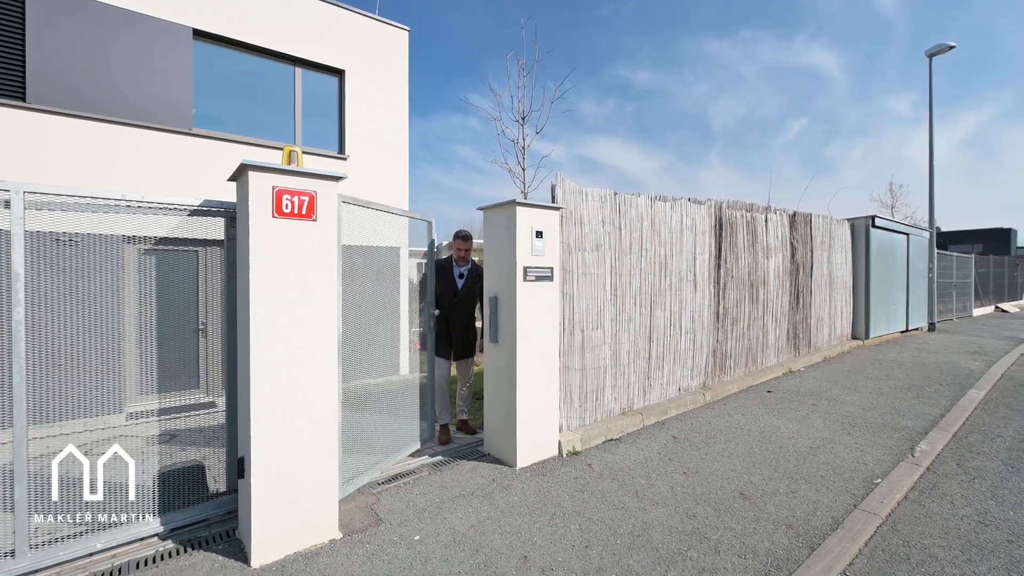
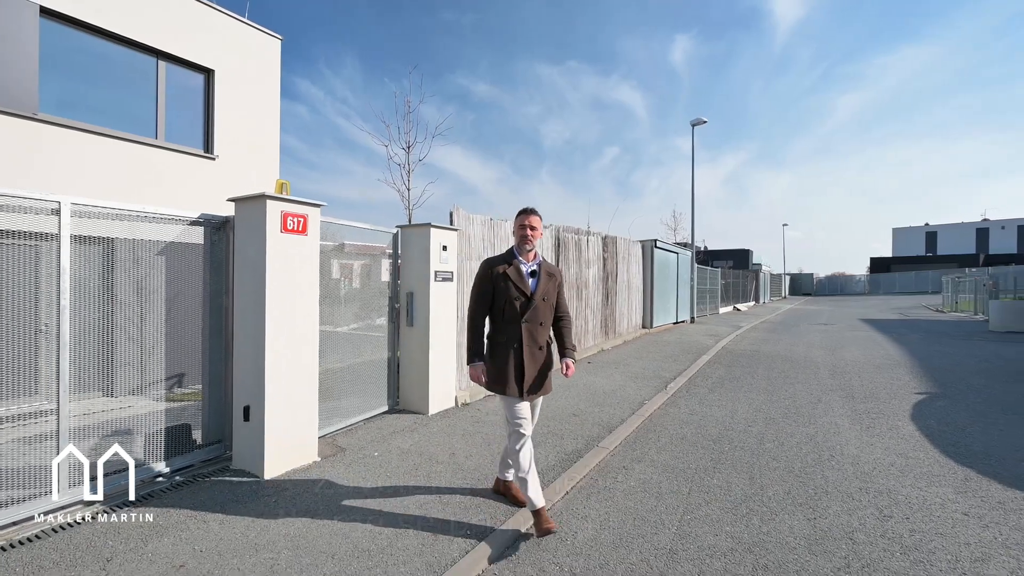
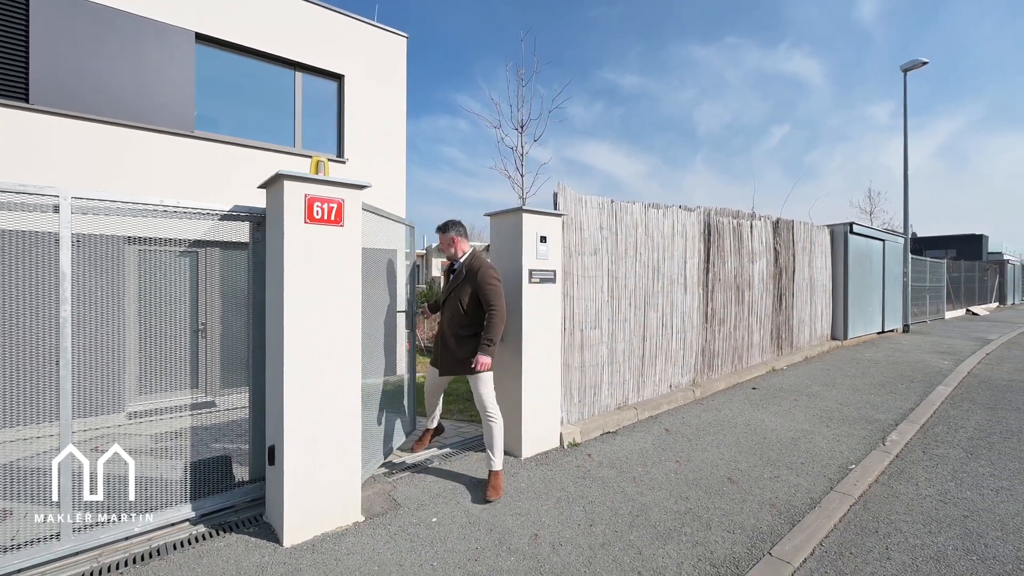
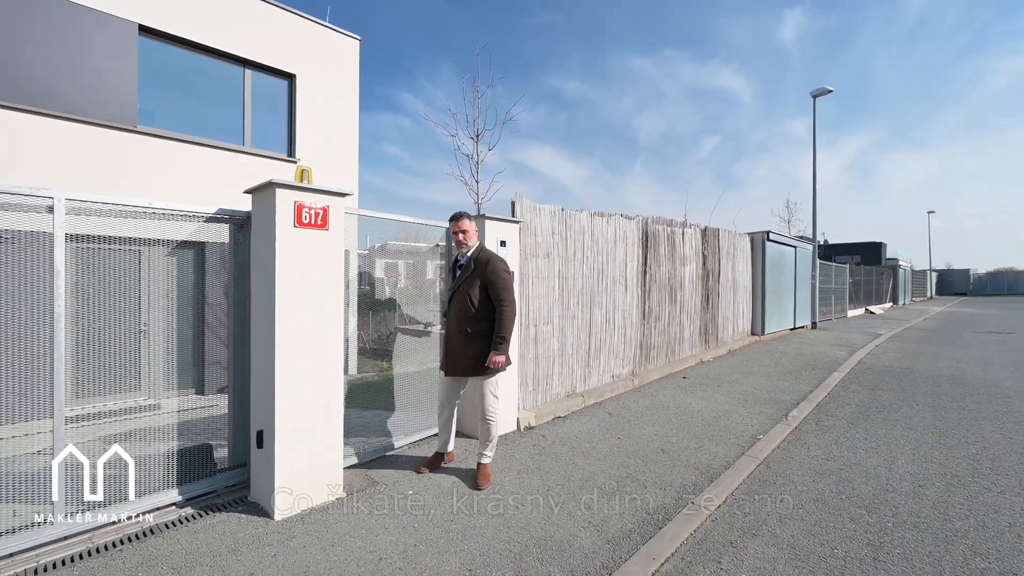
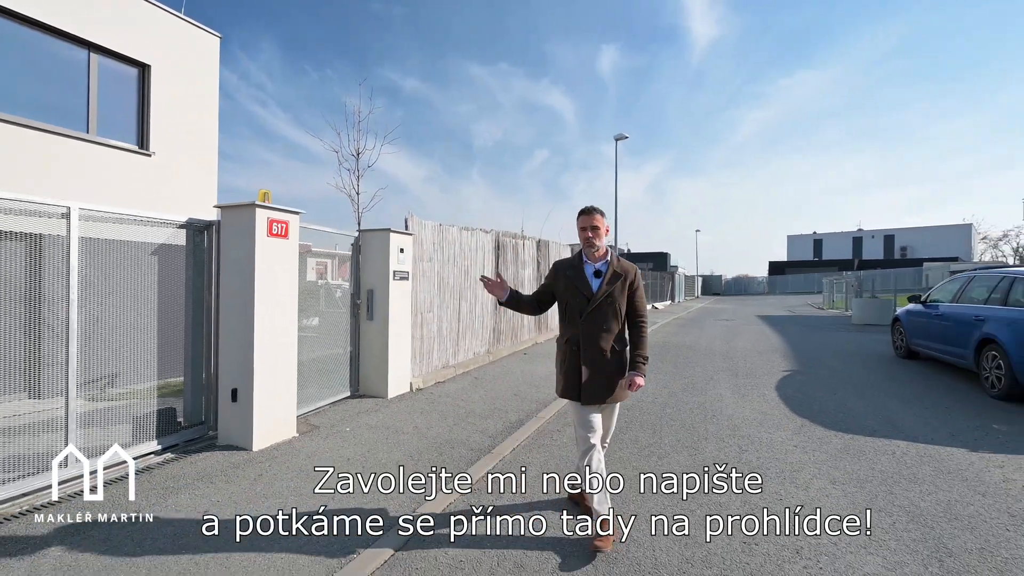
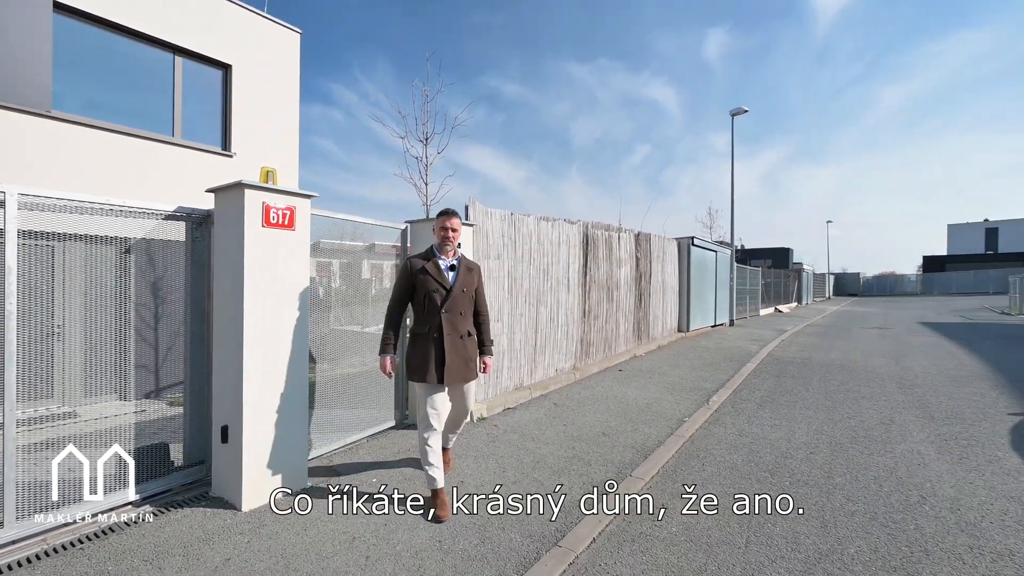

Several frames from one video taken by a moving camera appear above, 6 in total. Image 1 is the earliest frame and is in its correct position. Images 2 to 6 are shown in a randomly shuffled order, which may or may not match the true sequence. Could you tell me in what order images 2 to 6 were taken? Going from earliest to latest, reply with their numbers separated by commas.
3, 4, 6, 2, 5
